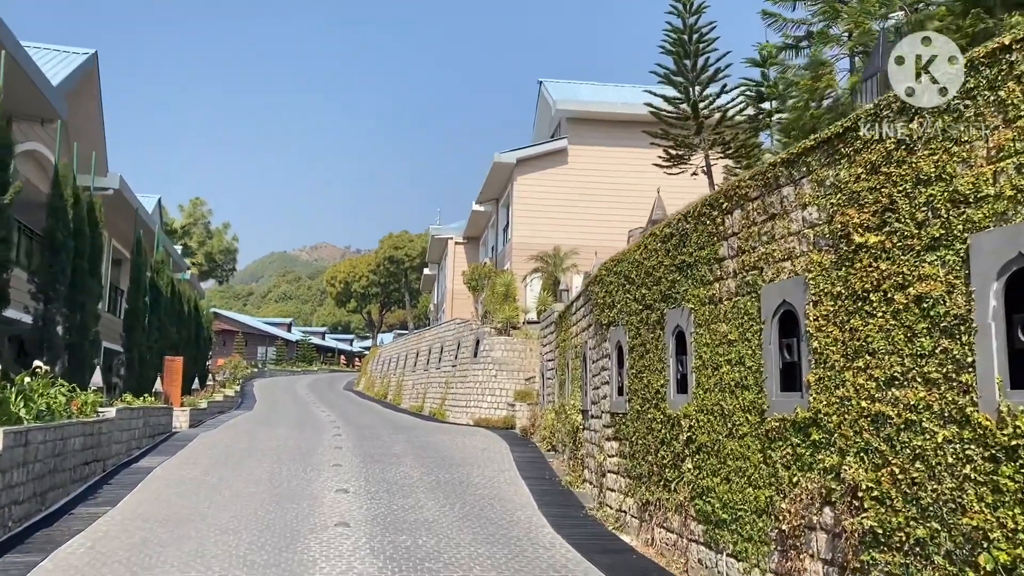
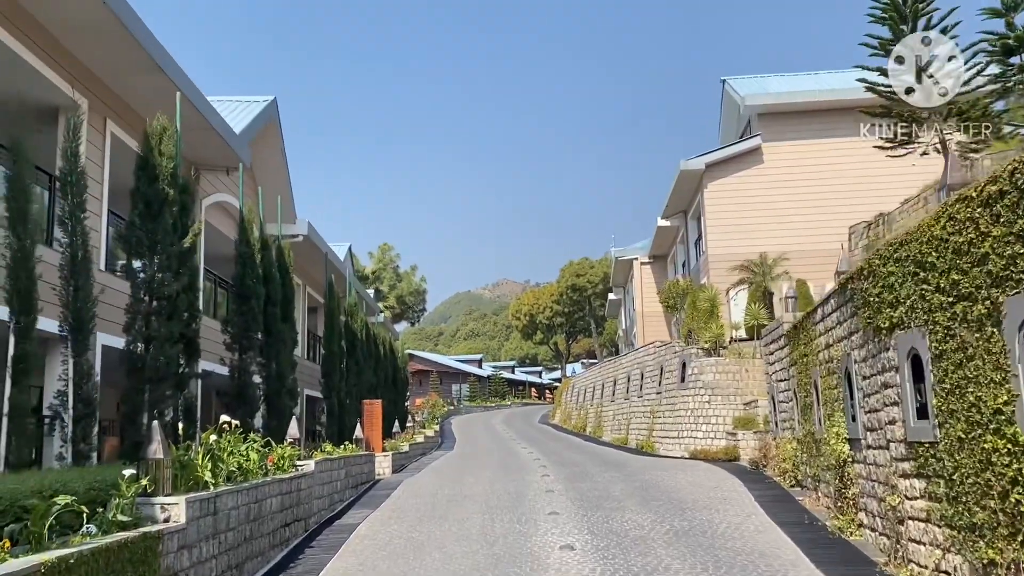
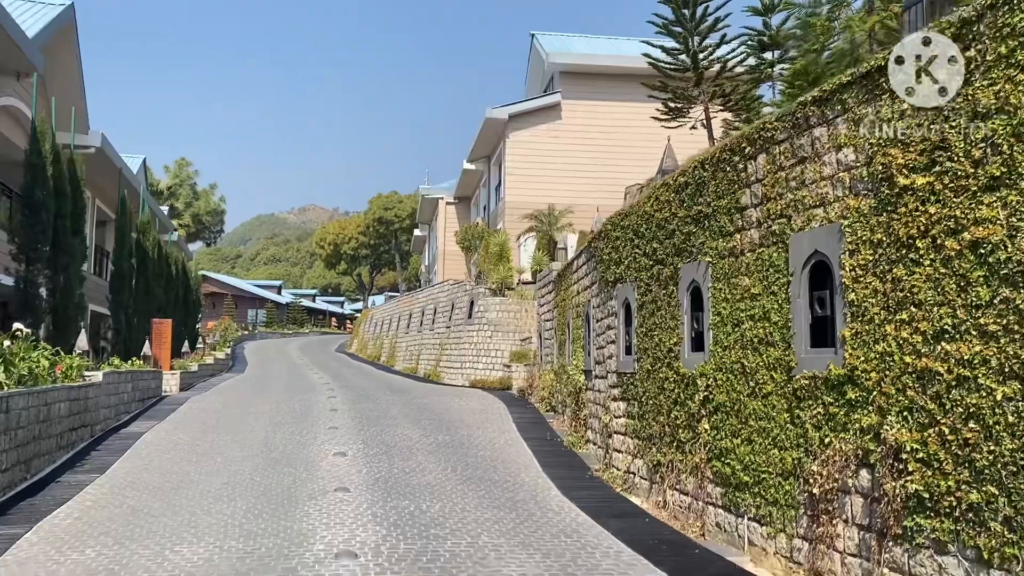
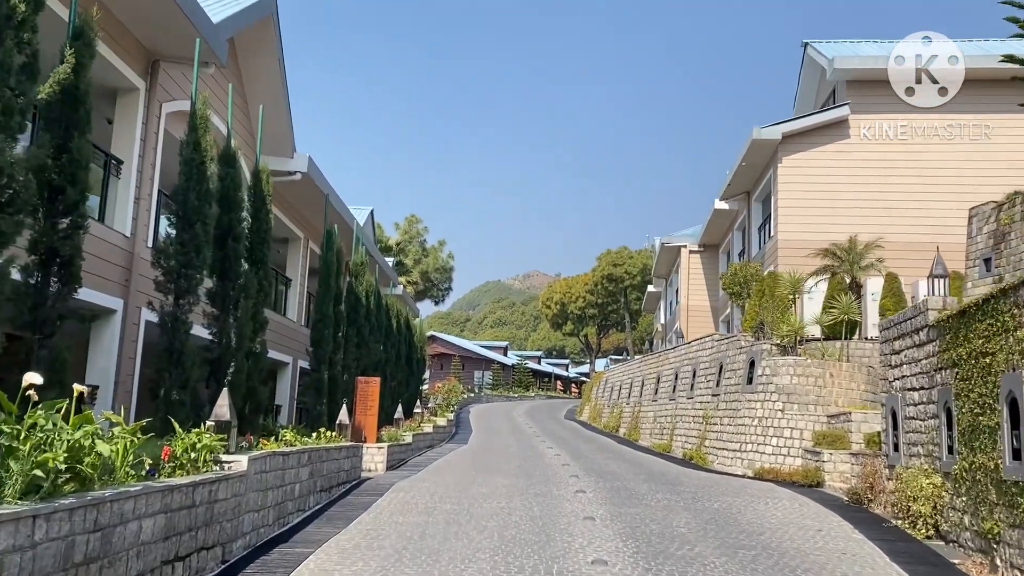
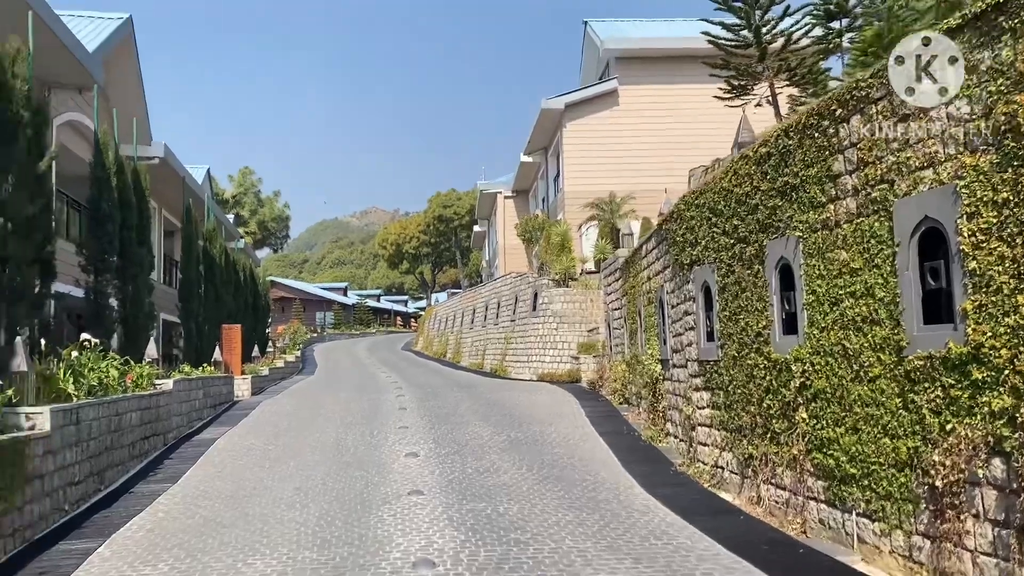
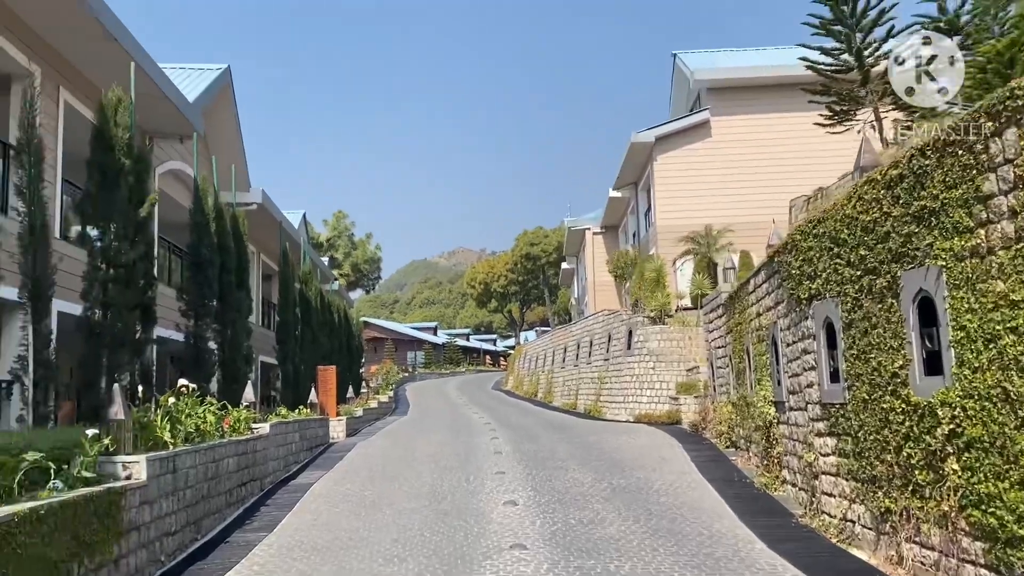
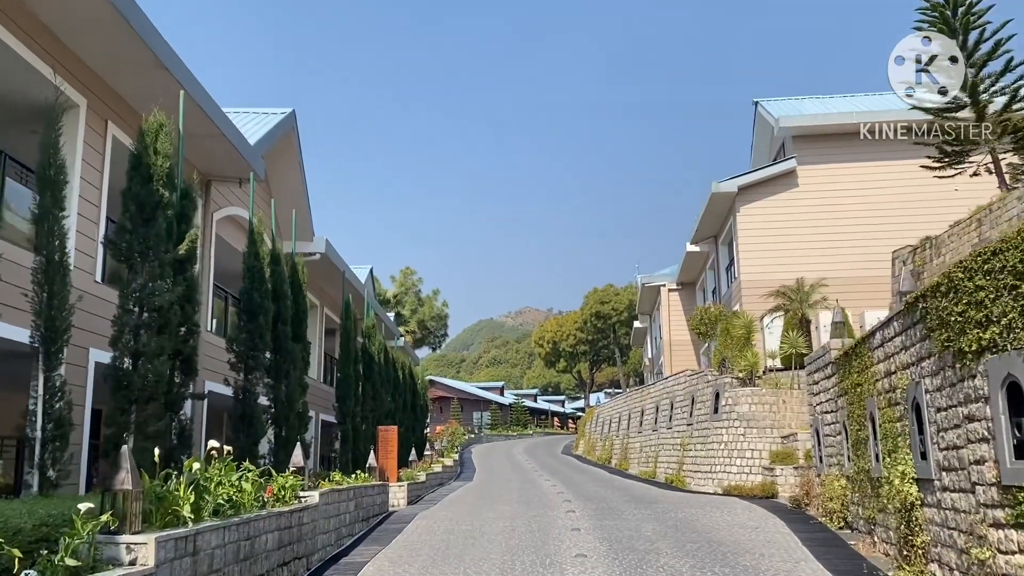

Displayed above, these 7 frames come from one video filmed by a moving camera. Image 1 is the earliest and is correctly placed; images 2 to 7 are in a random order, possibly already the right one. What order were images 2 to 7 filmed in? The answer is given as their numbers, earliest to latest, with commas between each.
3, 5, 6, 2, 7, 4
